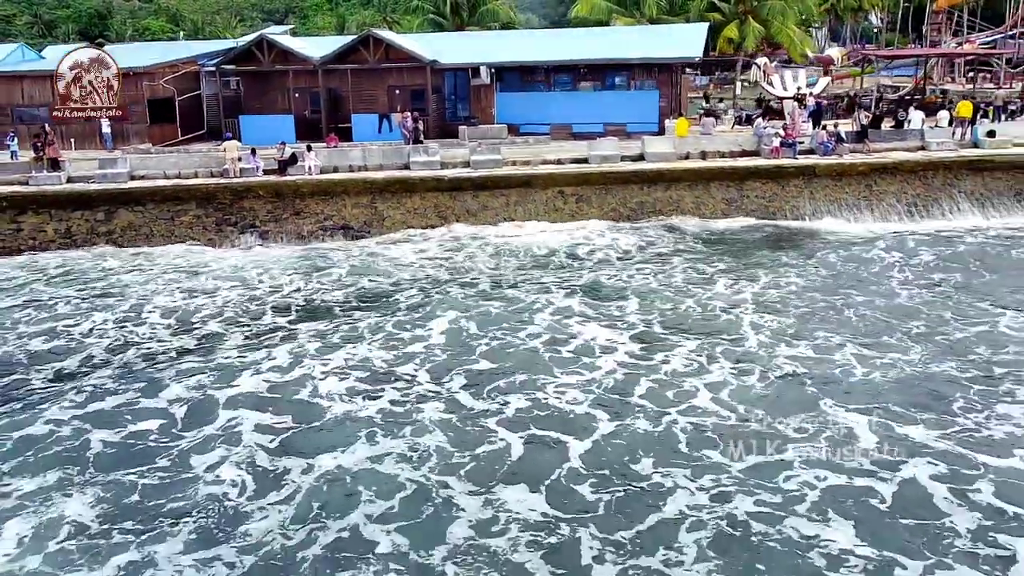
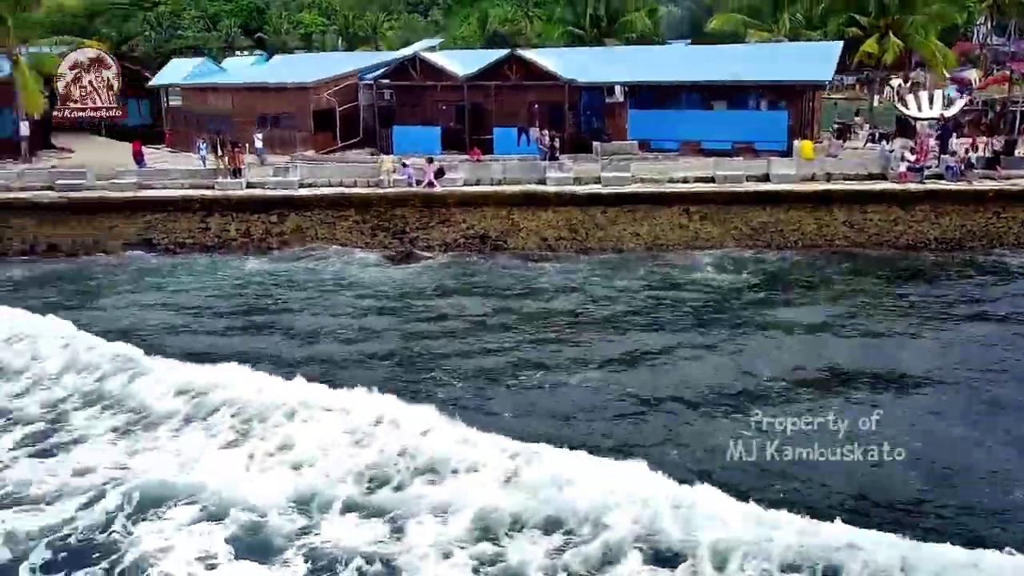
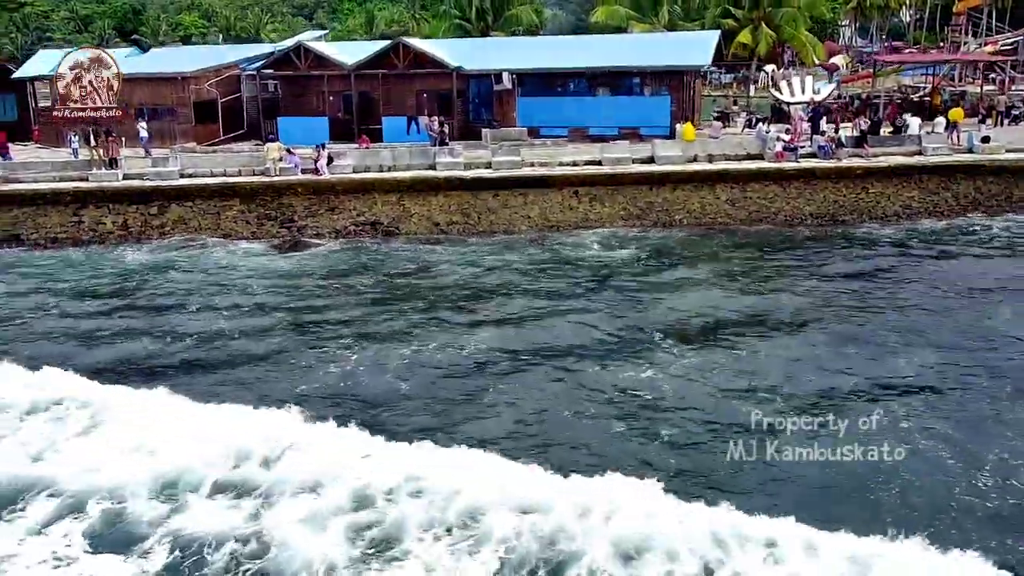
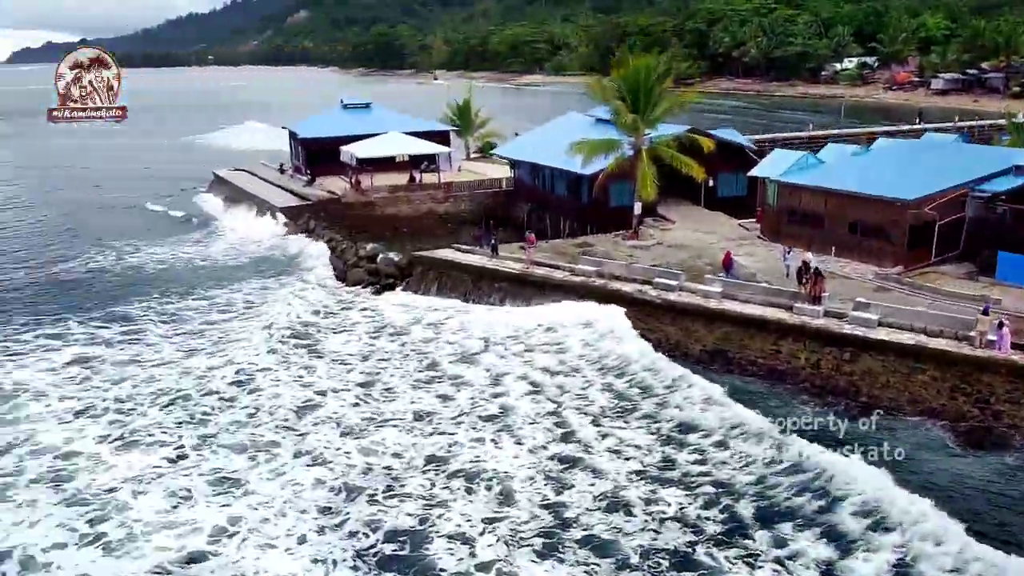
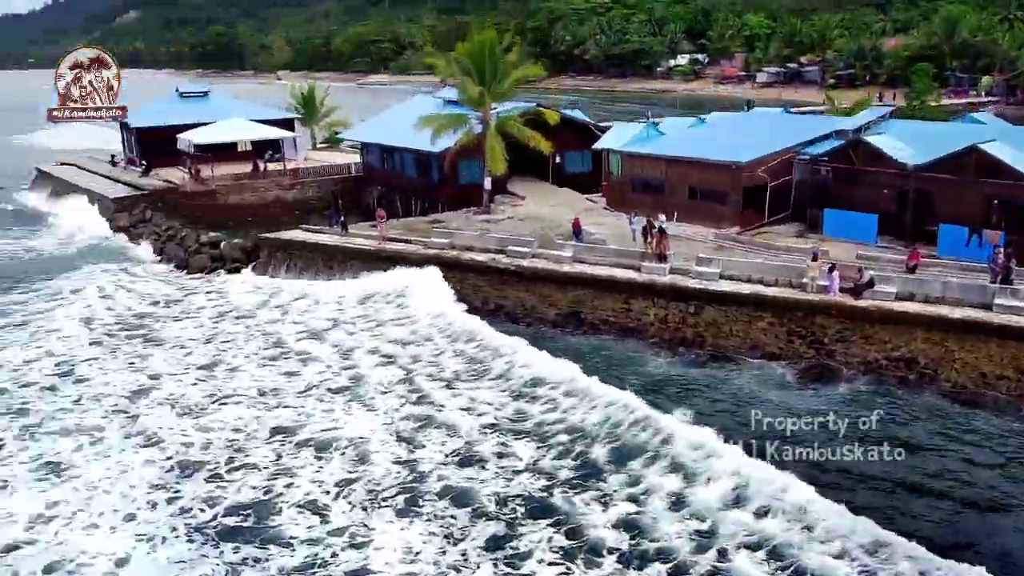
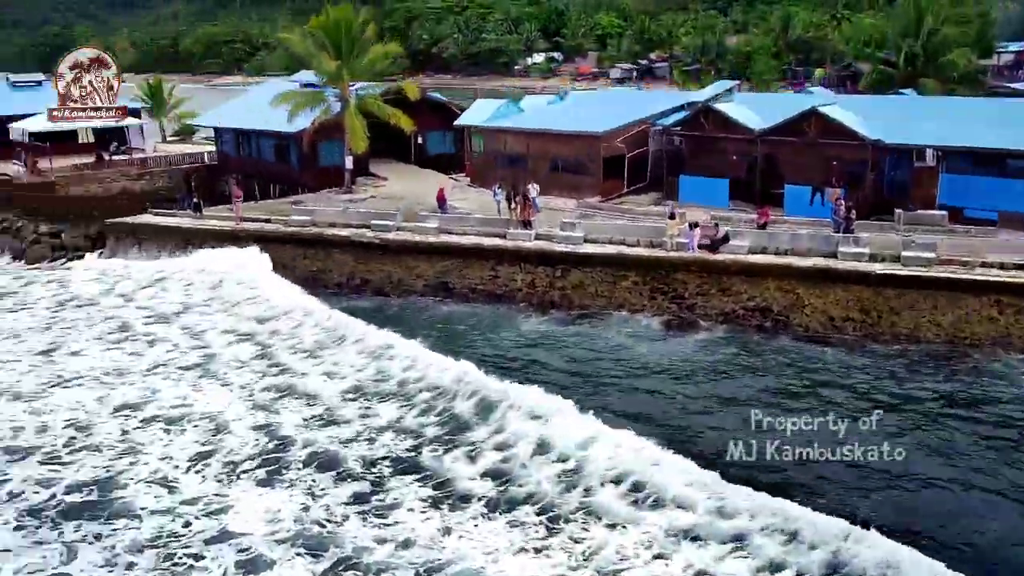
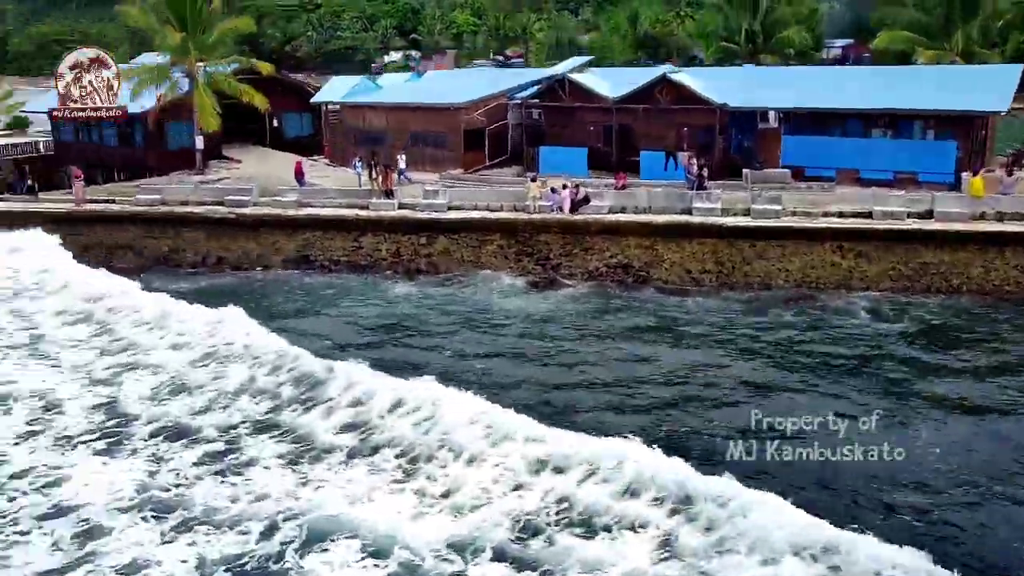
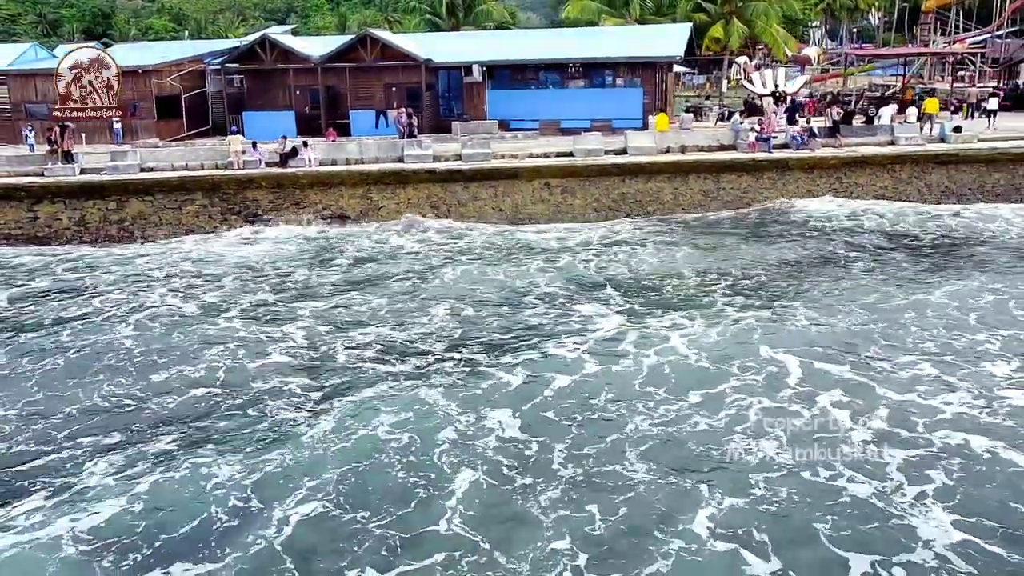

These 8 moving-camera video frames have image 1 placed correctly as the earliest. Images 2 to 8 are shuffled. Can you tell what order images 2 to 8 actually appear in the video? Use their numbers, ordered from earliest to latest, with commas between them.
8, 3, 2, 7, 6, 5, 4
